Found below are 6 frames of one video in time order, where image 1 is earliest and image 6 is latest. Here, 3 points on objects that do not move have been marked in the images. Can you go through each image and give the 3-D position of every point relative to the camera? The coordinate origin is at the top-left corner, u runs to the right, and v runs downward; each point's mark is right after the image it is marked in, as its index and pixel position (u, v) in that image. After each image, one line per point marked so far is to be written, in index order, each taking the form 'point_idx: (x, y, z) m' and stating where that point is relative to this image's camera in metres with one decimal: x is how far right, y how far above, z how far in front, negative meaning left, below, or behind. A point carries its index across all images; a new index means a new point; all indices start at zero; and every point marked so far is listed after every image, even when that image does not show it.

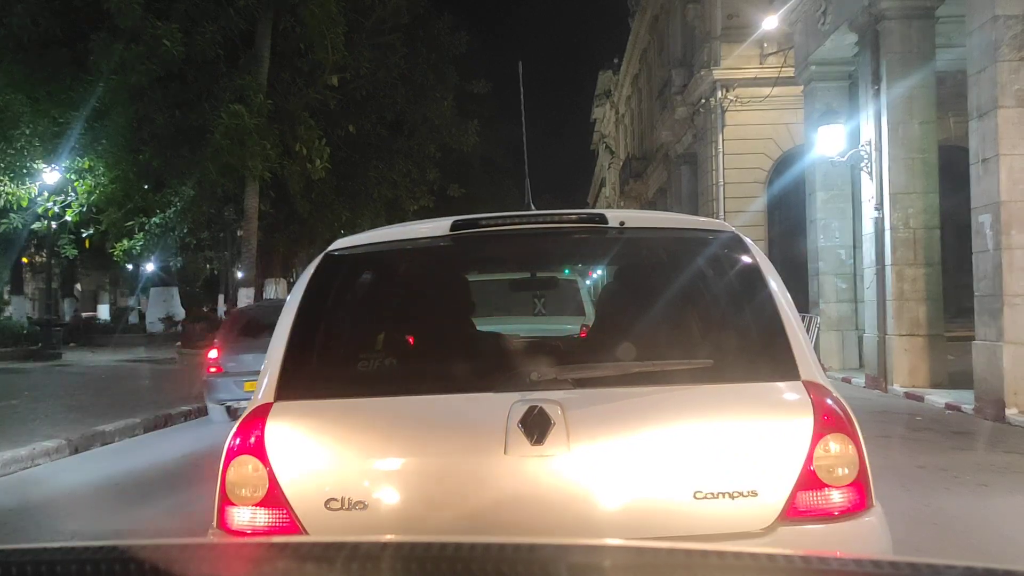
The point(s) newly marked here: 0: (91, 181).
0: (-7.7, +2.0, +16.3) m
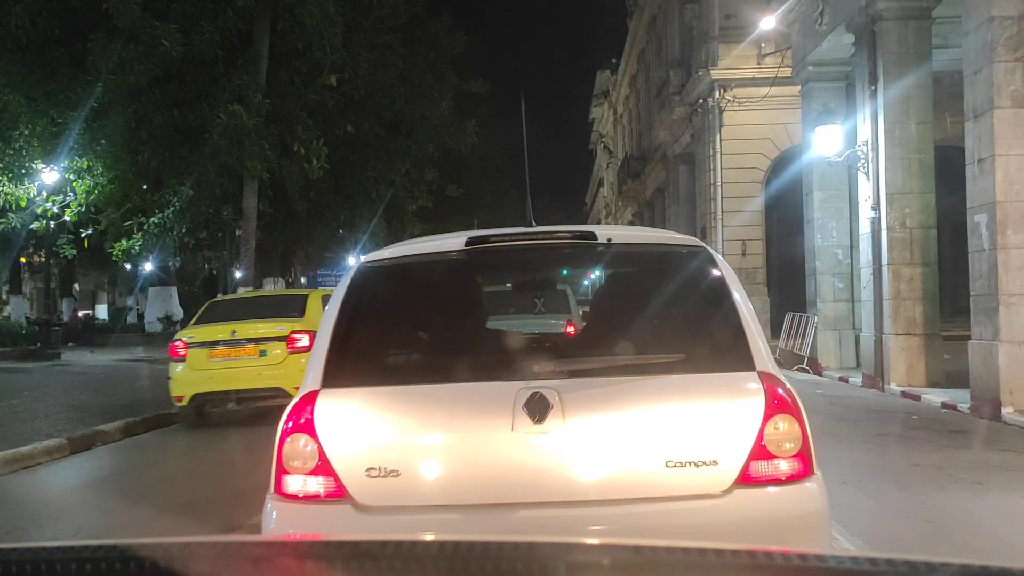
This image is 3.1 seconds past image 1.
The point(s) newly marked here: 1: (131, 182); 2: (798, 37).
0: (-7.7, +2.0, +16.3) m
1: (-7.2, +2.0, +16.8) m
2: (+5.5, +4.8, +17.2) m
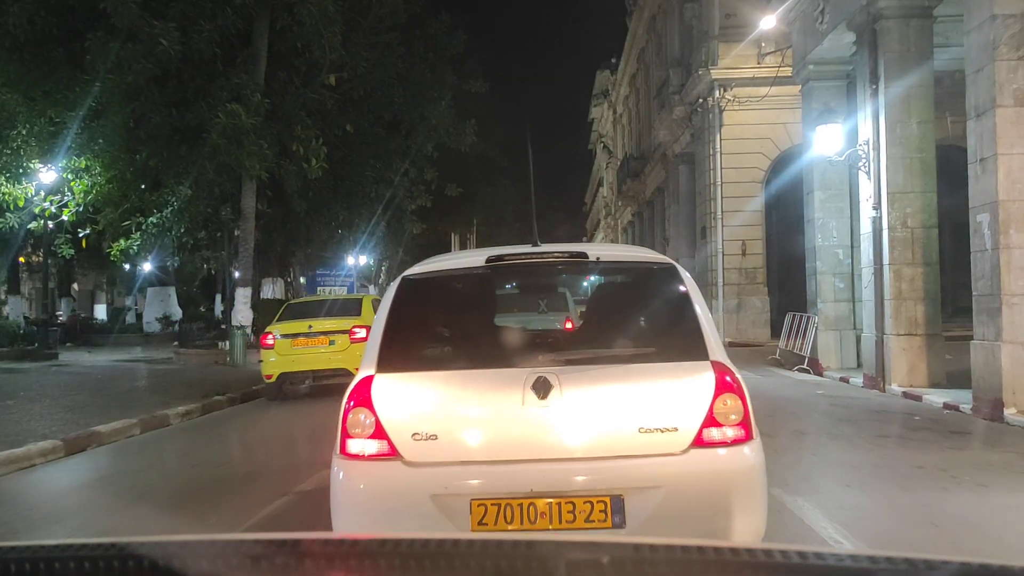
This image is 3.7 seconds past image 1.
0: (-7.7, +2.0, +16.2) m
1: (-7.2, +2.0, +16.7) m
2: (+5.5, +4.8, +17.1) m
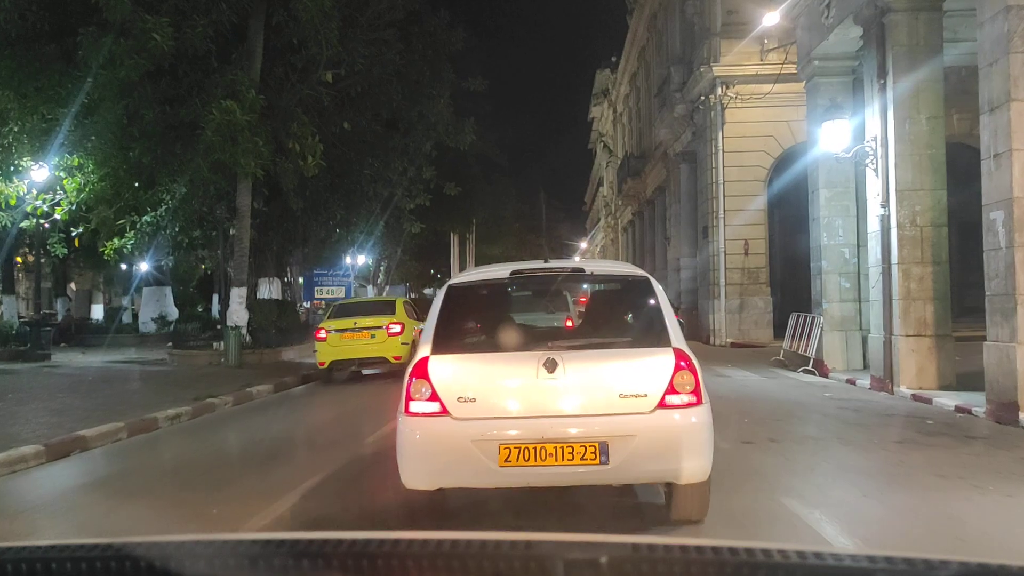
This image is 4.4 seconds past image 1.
0: (-7.7, +2.0, +16.0) m
1: (-7.2, +2.0, +16.5) m
2: (+5.5, +4.8, +16.9) m
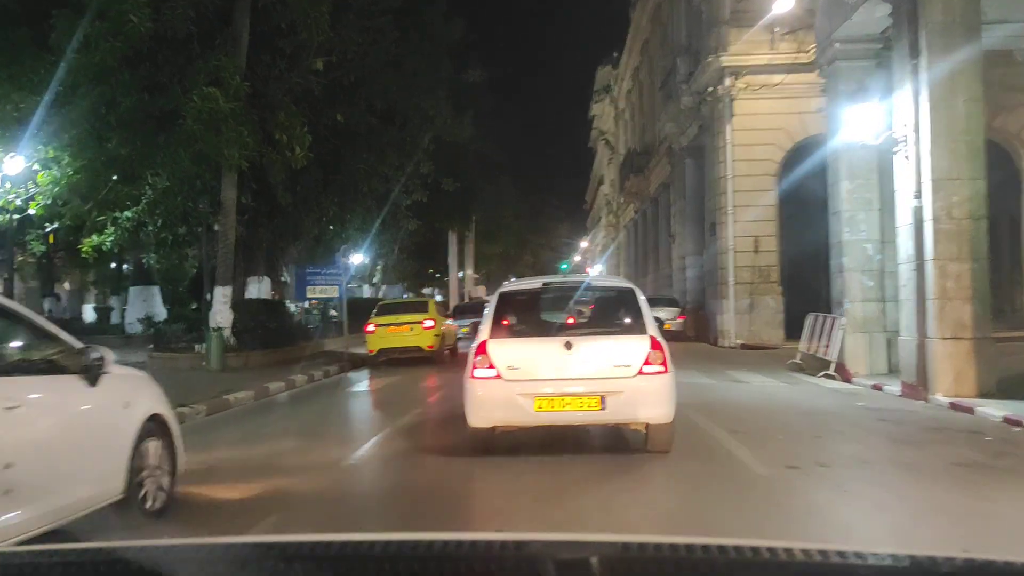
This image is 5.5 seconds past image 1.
0: (-7.7, +2.0, +15.1) m
1: (-7.2, +2.0, +15.6) m
2: (+5.5, +4.8, +16.0) m
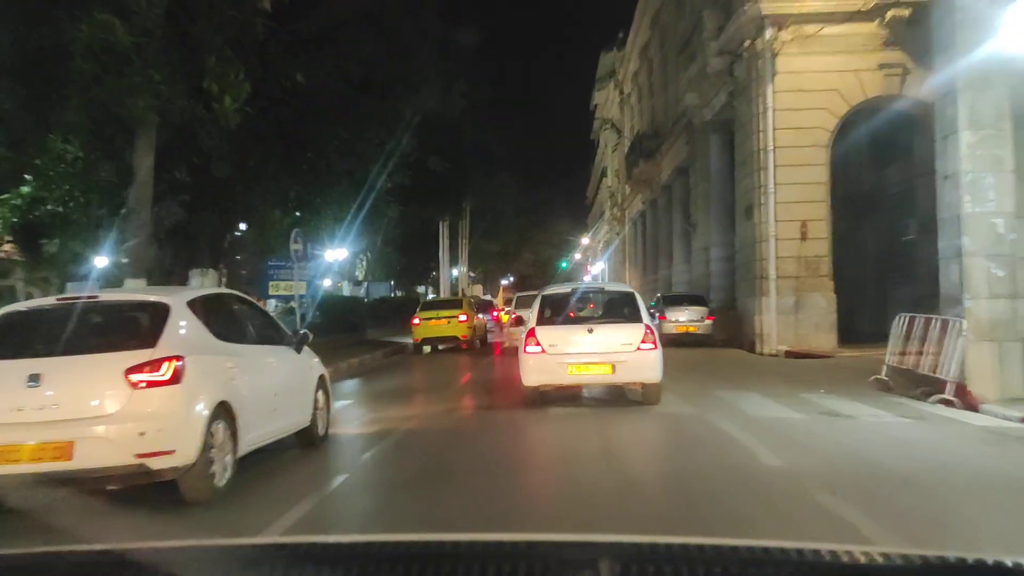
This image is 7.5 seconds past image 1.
0: (-7.8, +2.1, +11.6) m
1: (-7.3, +2.1, +12.1) m
2: (+5.4, +4.9, +12.6) m
